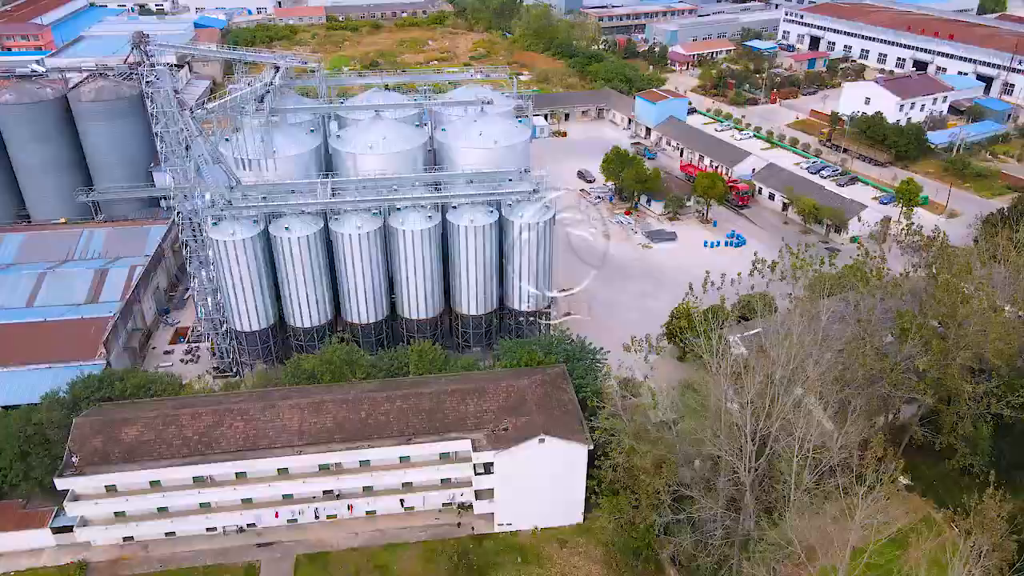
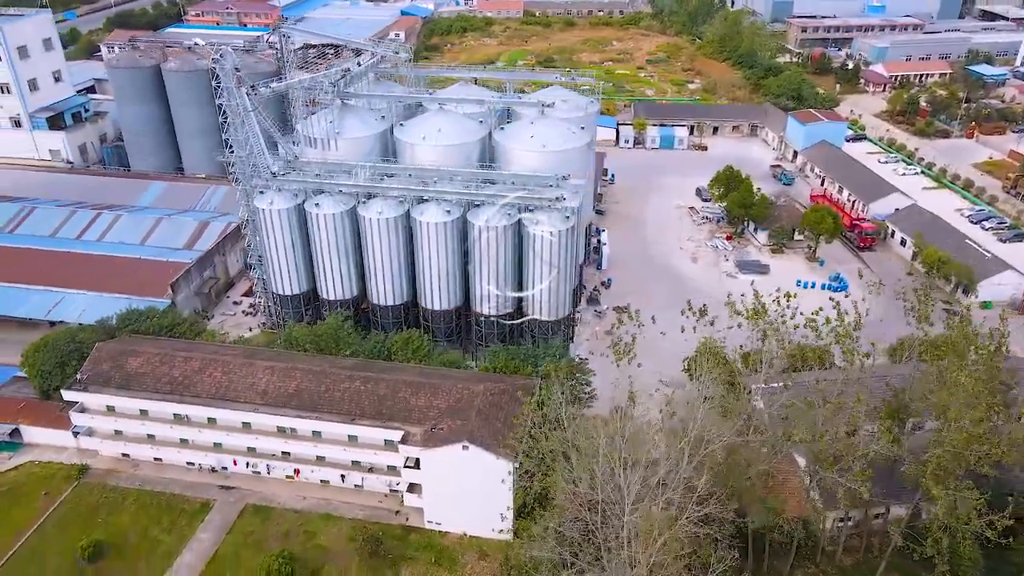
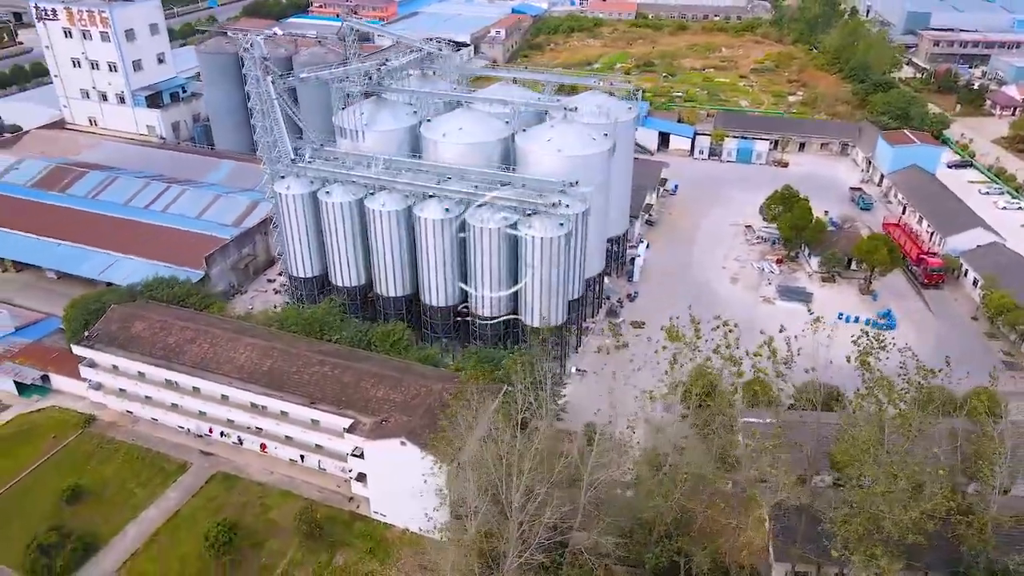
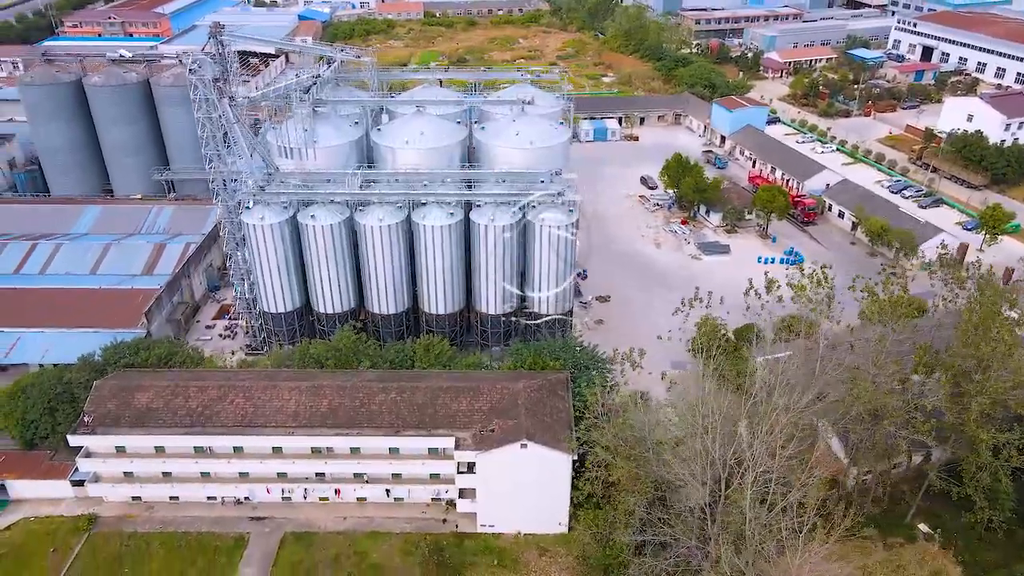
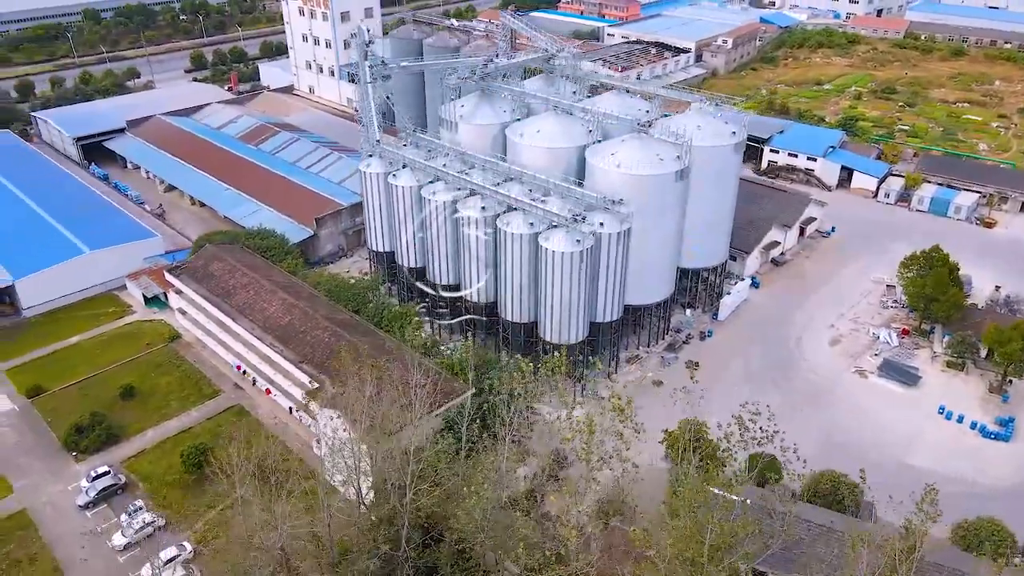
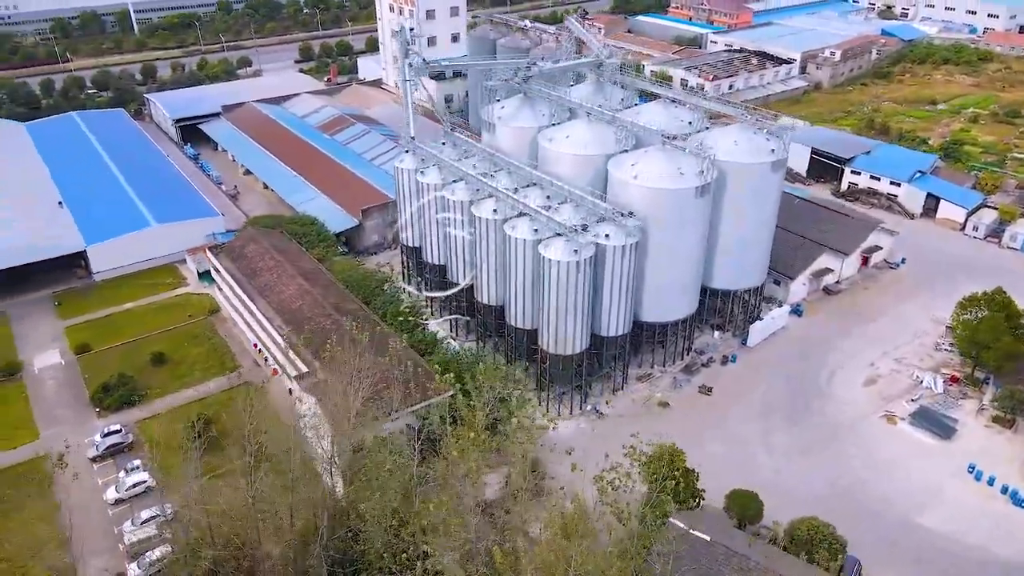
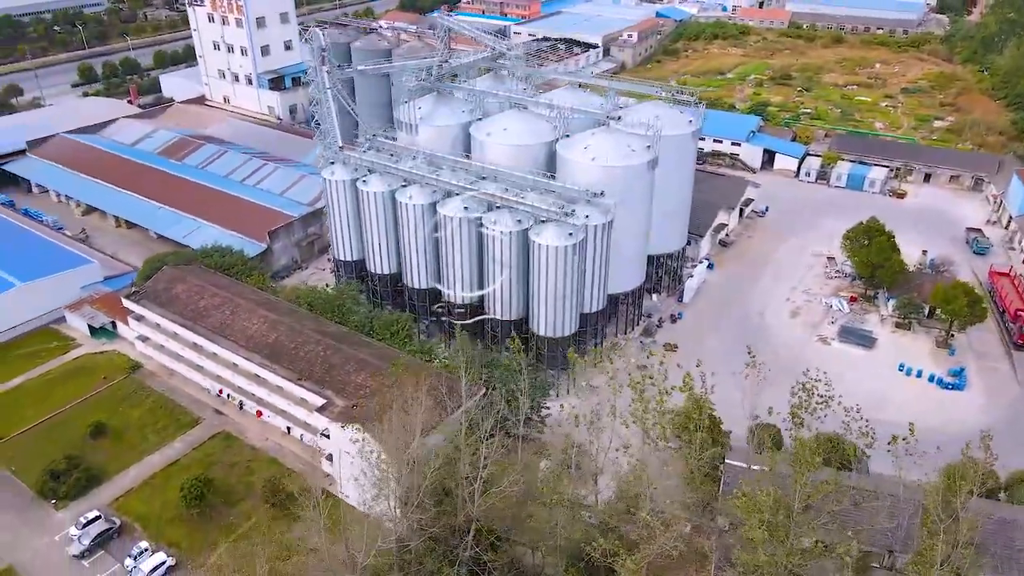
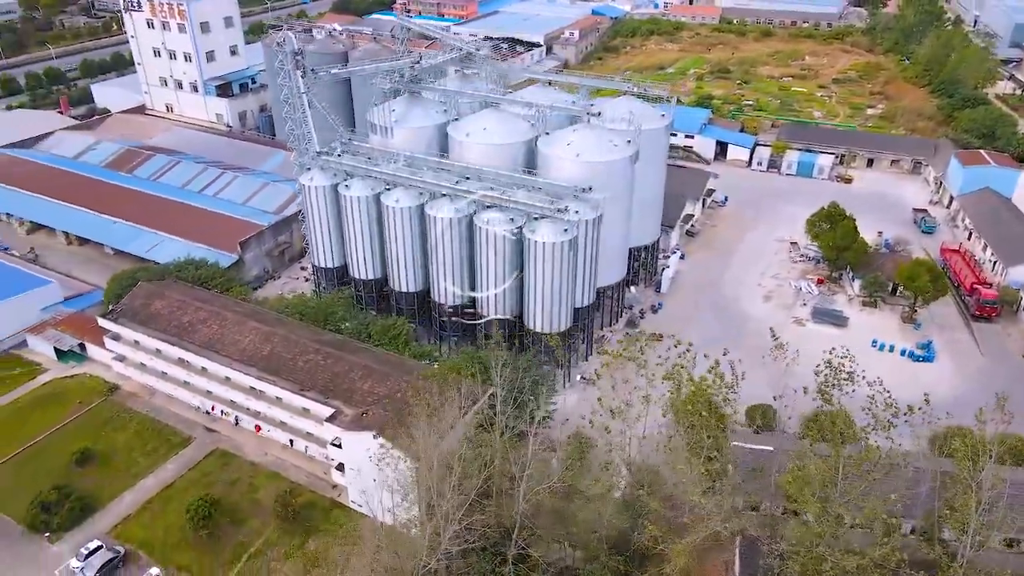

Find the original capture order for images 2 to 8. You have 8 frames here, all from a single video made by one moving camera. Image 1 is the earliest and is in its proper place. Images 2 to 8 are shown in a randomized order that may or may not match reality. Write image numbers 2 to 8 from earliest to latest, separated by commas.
4, 2, 3, 8, 7, 5, 6
